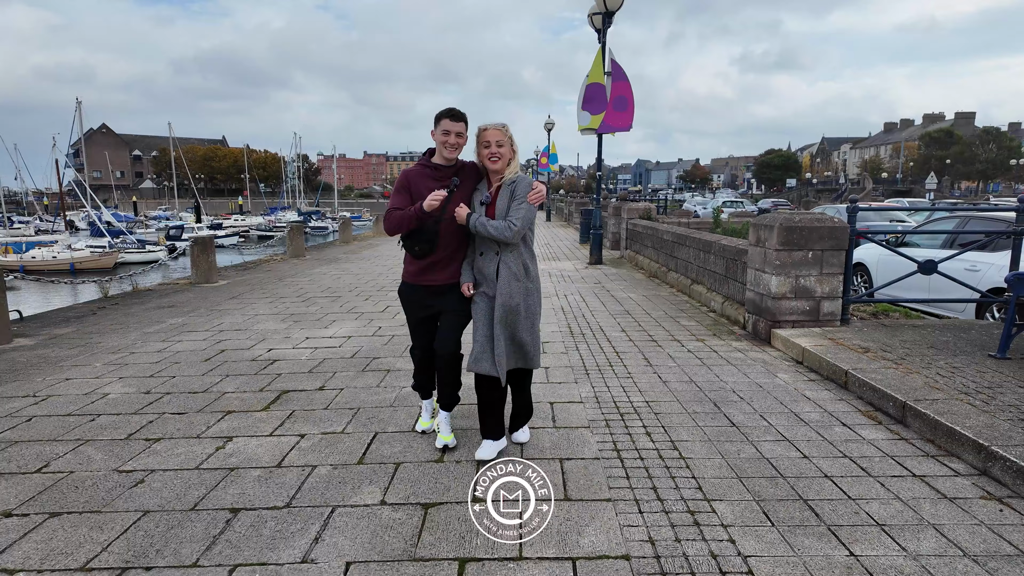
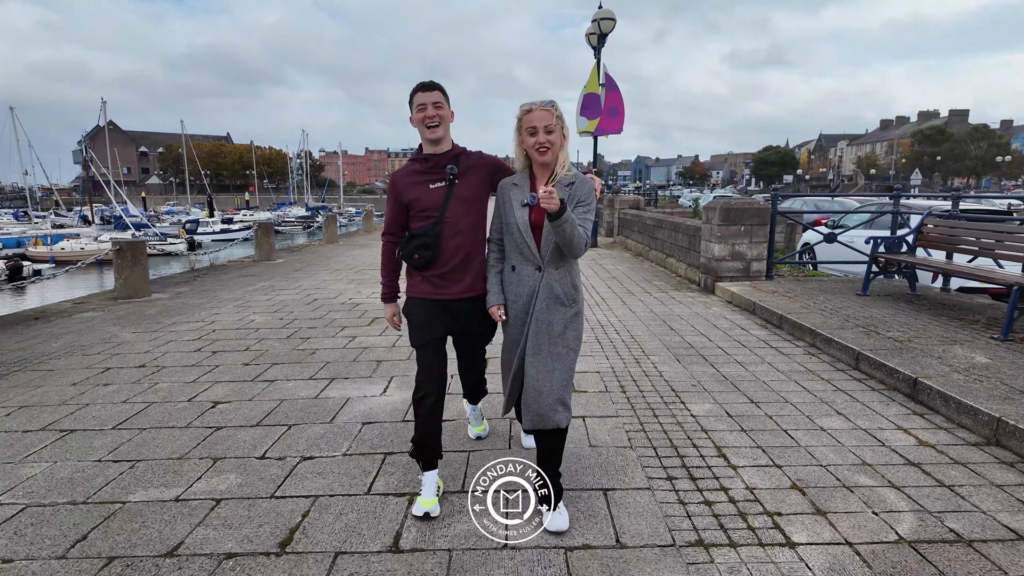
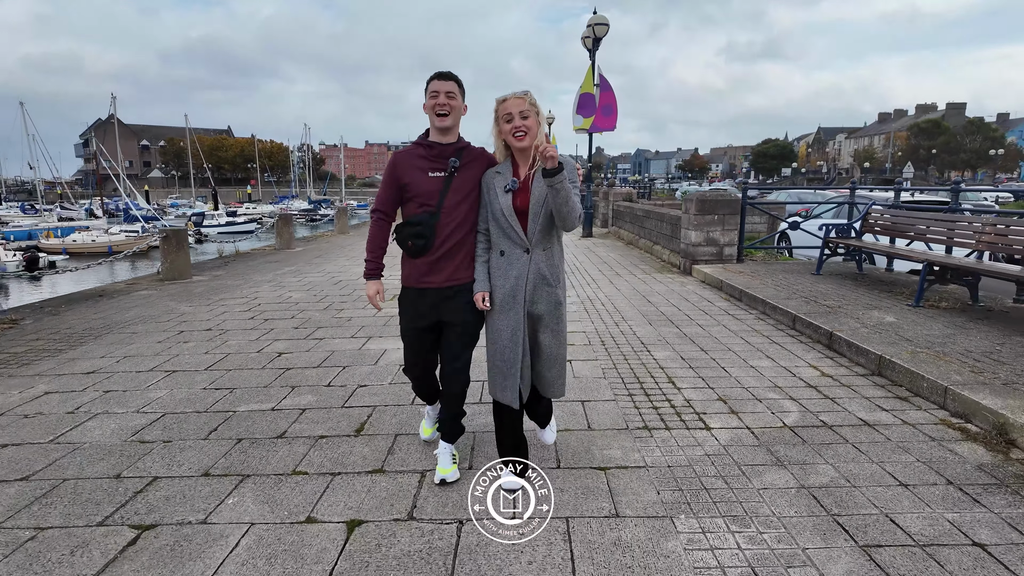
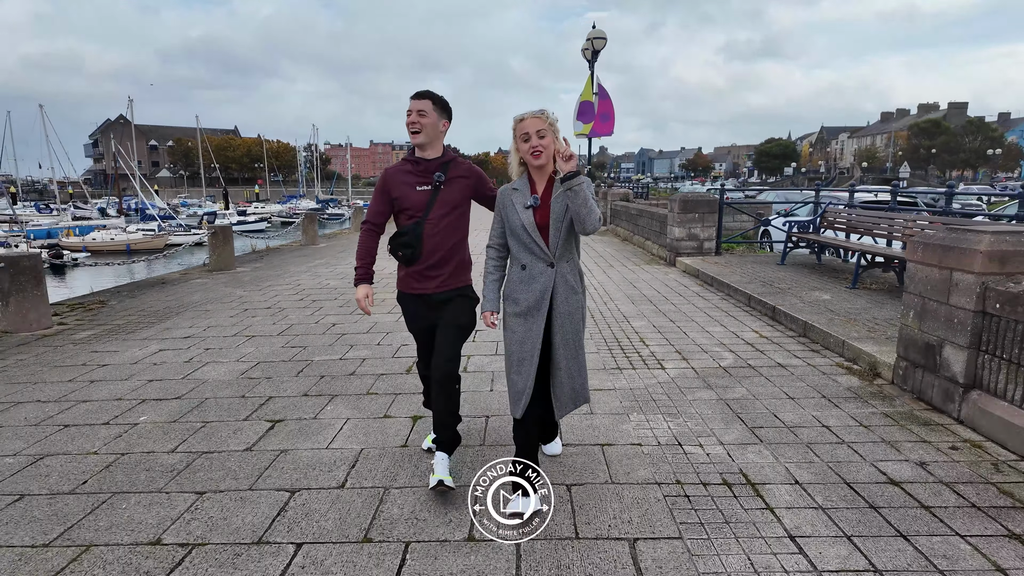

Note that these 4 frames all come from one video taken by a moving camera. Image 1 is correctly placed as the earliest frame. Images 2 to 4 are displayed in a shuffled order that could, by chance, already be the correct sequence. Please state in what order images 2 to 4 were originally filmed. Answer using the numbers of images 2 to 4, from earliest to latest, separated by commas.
2, 3, 4
